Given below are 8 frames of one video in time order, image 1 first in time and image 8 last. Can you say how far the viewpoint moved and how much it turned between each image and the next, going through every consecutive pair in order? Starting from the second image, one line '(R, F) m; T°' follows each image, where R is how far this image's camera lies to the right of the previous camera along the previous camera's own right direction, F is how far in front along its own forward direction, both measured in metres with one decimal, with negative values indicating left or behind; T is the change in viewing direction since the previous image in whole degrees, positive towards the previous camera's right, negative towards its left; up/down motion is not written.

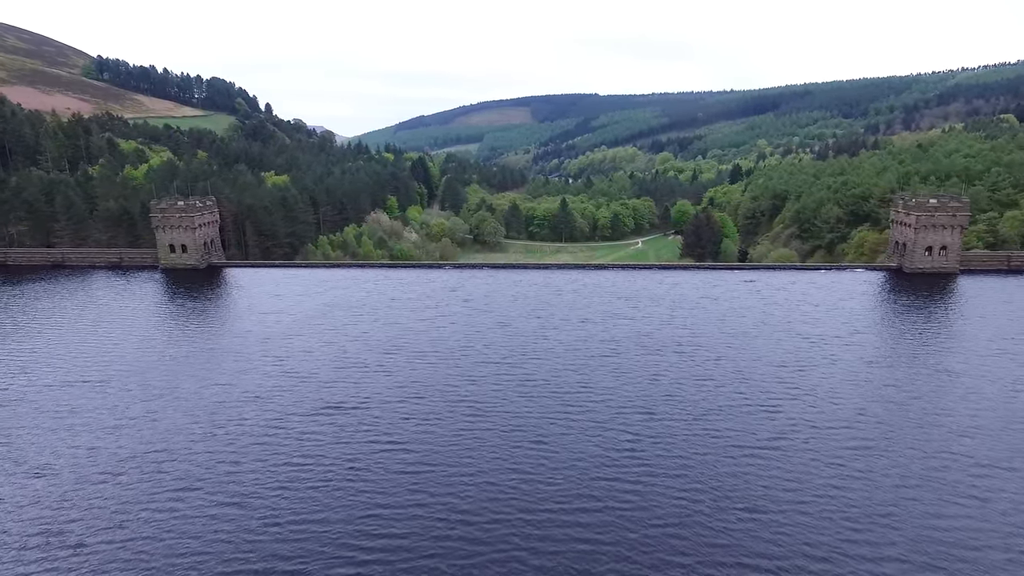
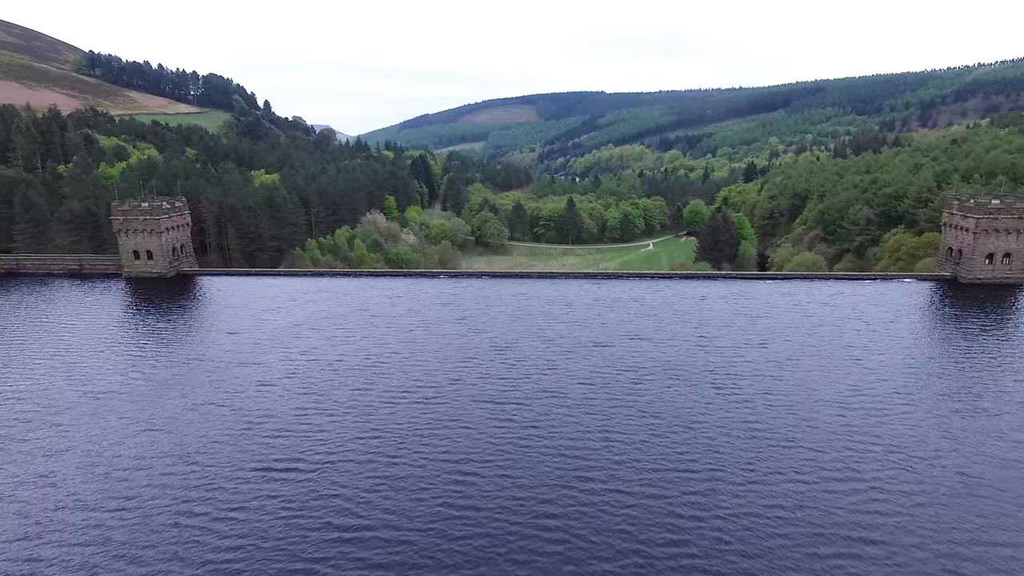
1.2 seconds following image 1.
(+0.2, +7.6) m; 0°
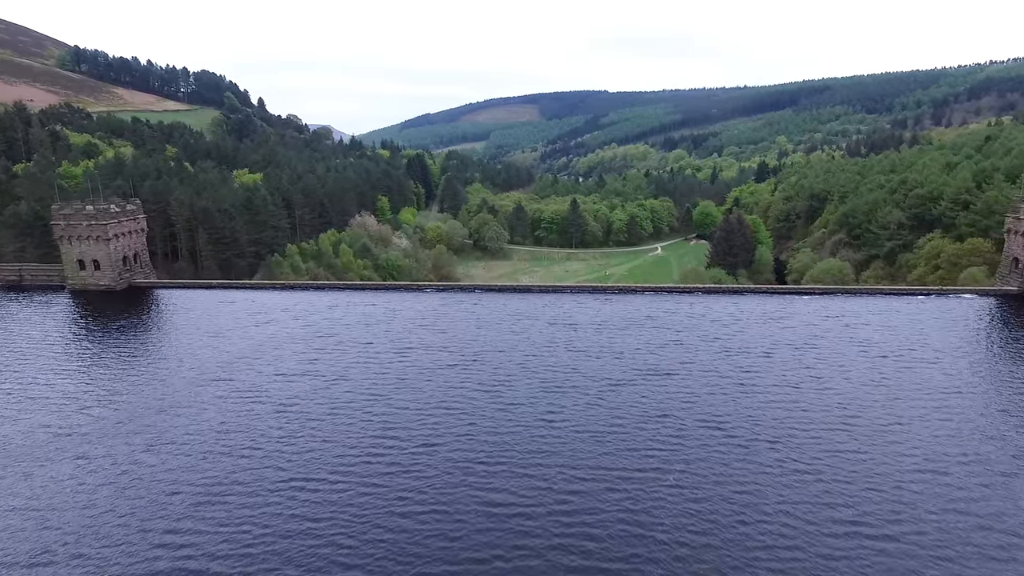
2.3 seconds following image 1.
(+0.4, +8.0) m; 0°
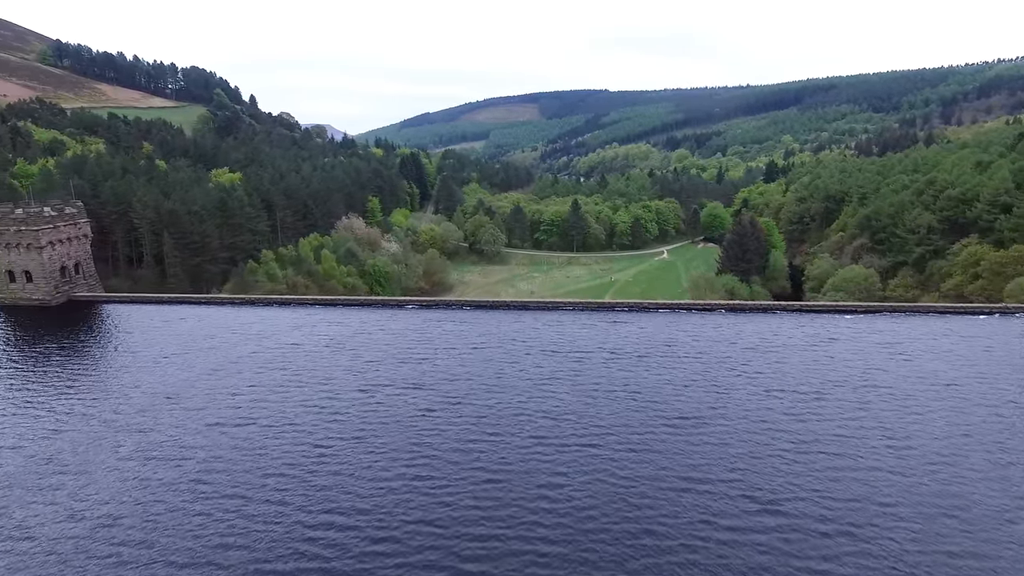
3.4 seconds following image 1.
(+0.4, +7.3) m; 0°
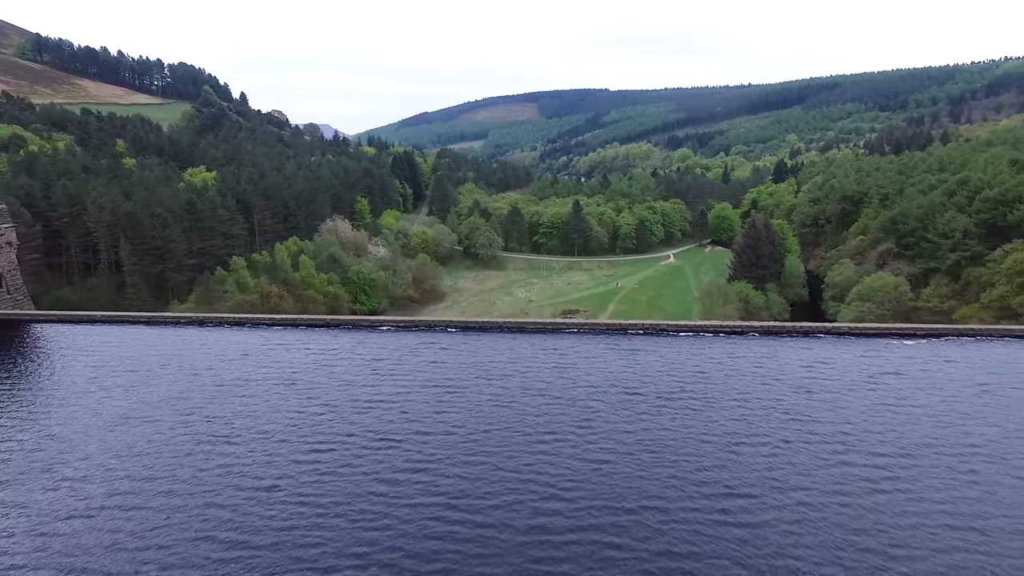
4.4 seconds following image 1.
(+0.4, +7.3) m; 0°
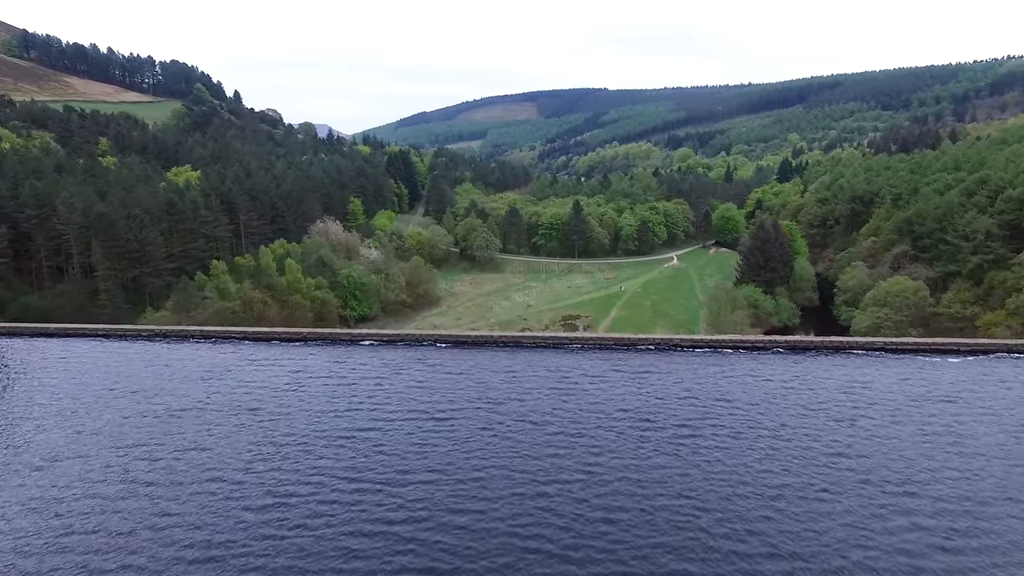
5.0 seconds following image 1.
(+0.1, +4.1) m; 0°
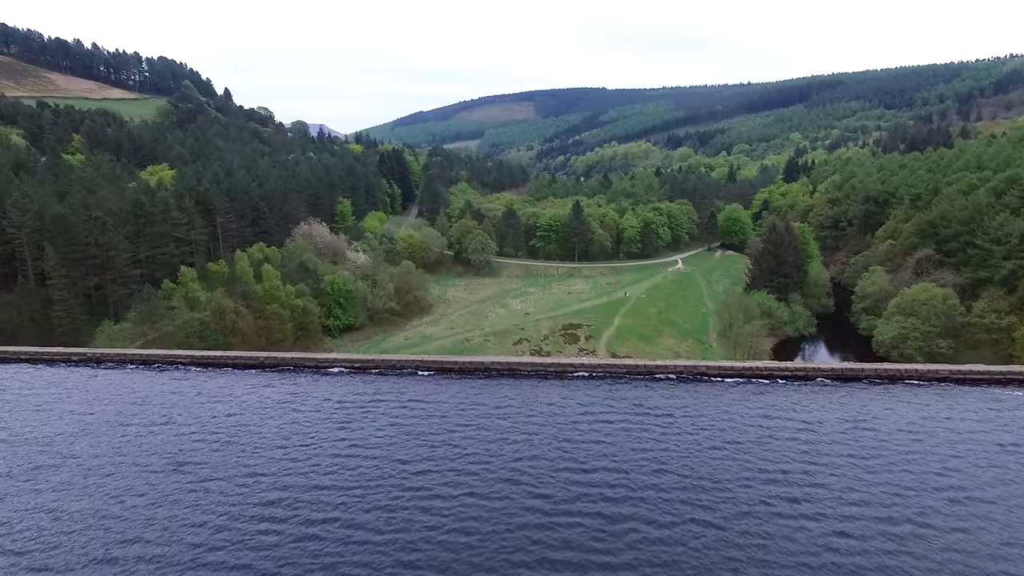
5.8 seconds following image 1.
(+0.1, +5.6) m; 0°
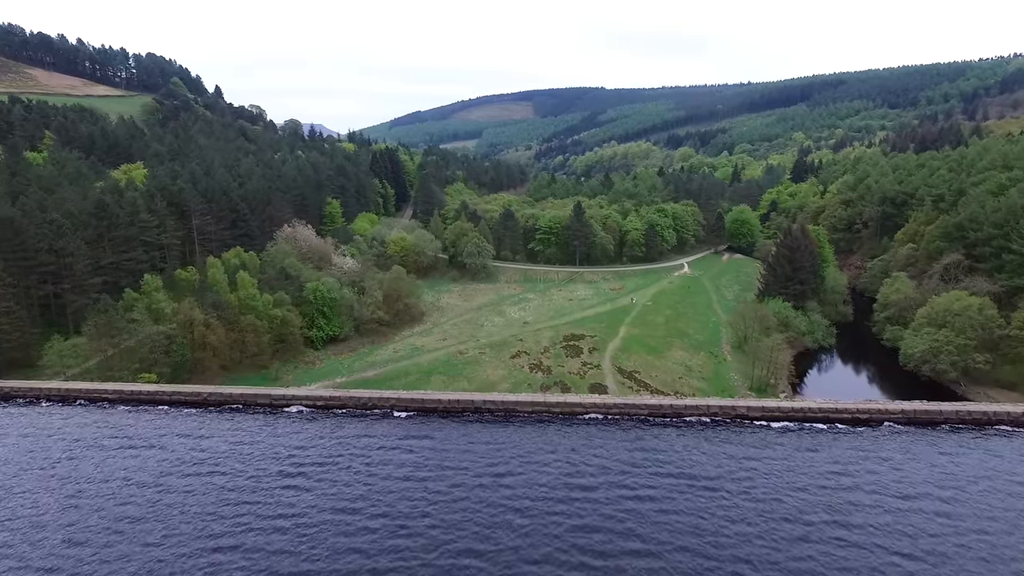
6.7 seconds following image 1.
(0.0, +5.6) m; 0°
